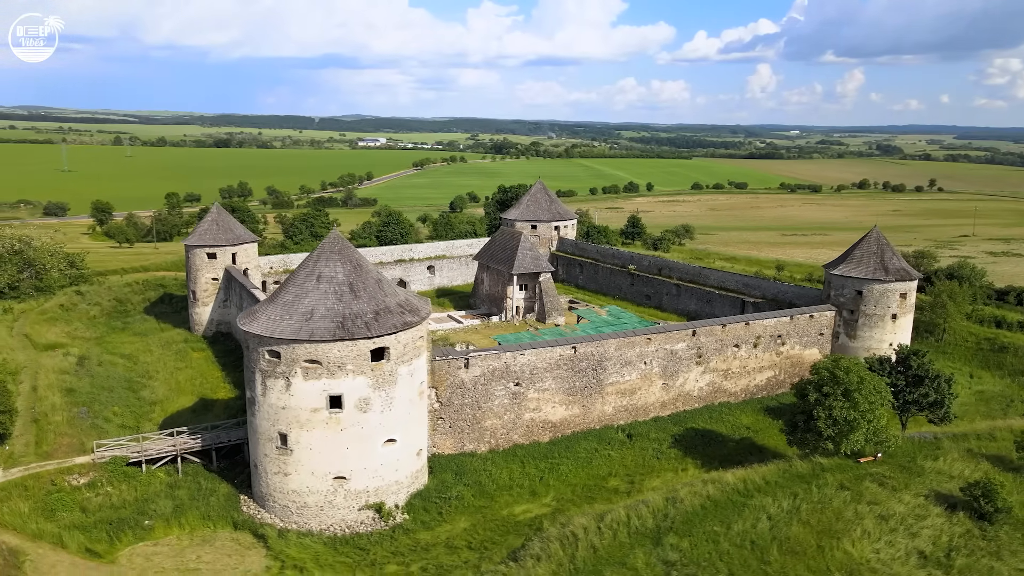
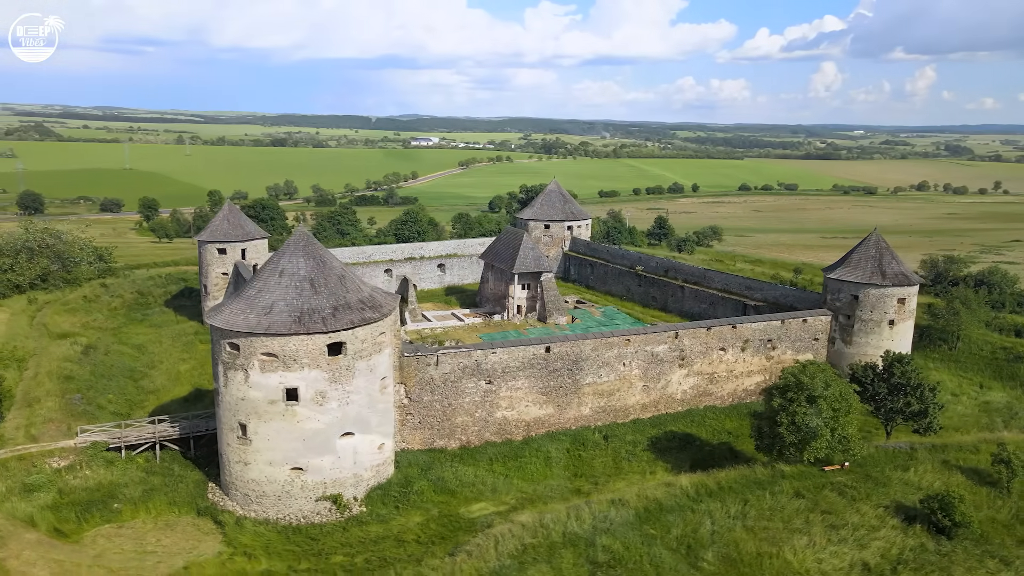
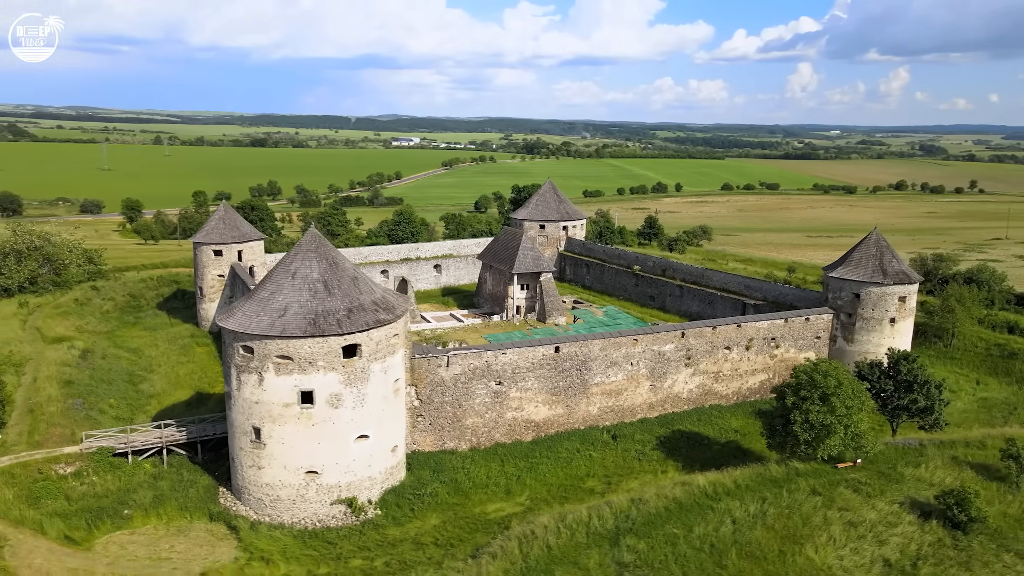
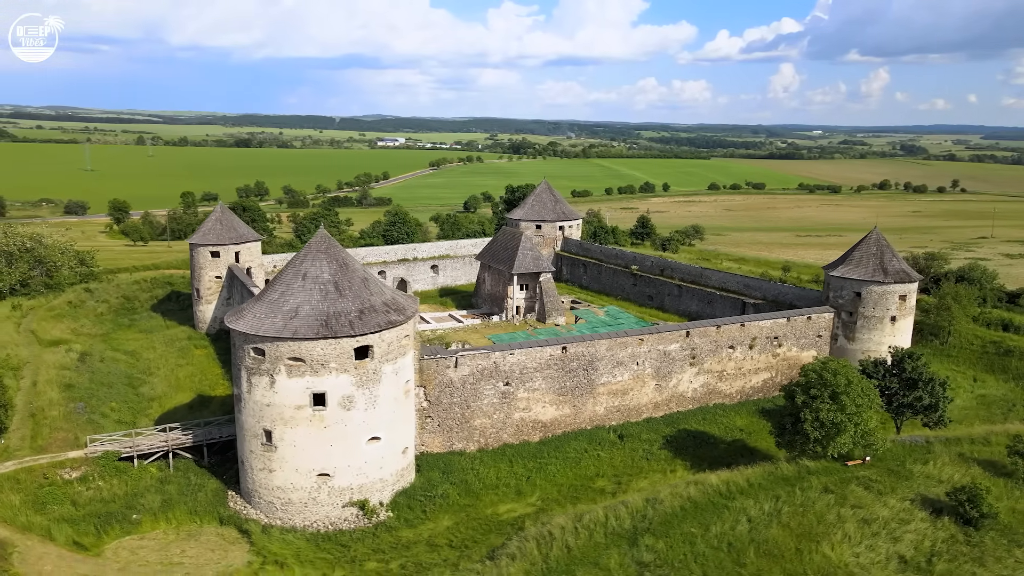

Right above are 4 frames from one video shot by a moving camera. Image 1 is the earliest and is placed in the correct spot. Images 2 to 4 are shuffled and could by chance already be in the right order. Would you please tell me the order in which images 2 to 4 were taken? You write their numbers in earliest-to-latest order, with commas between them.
4, 3, 2
